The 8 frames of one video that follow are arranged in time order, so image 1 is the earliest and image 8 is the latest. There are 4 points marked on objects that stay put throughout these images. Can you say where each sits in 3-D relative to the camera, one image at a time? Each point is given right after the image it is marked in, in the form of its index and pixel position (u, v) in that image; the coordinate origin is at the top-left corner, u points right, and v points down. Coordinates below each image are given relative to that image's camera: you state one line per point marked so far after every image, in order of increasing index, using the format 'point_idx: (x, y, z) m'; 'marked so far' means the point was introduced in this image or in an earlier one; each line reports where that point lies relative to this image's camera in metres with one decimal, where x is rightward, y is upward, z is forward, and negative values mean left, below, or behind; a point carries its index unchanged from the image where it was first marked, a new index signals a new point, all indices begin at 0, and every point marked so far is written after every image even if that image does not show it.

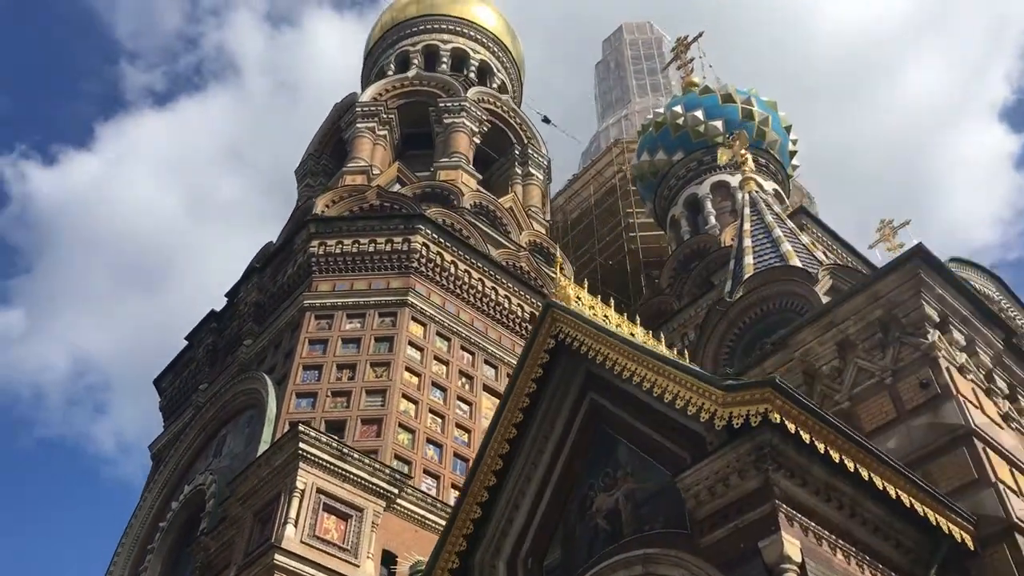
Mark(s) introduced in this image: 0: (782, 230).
0: (+3.1, +0.7, +11.7) m
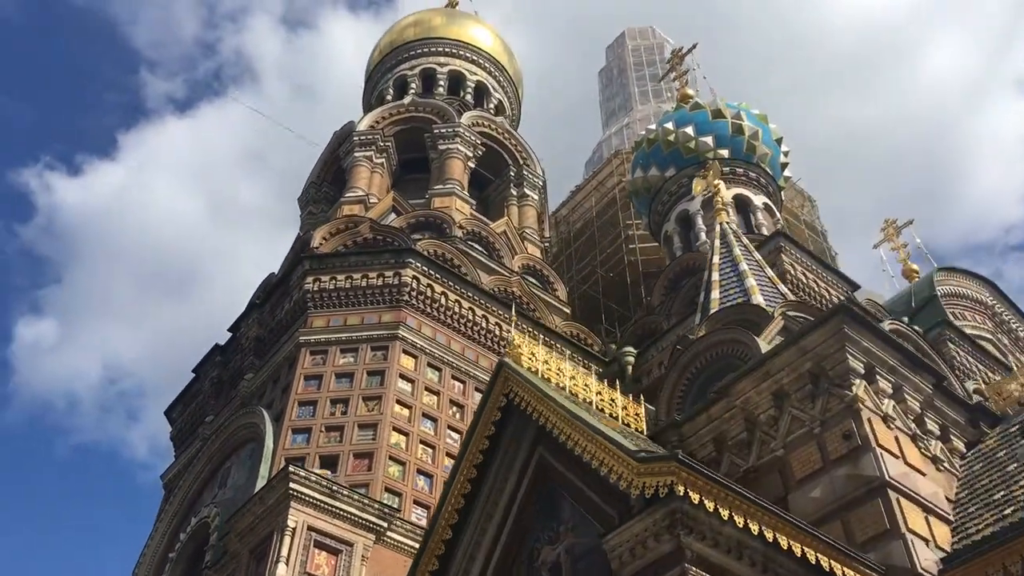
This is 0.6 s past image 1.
0: (+2.9, +0.3, +12.1) m
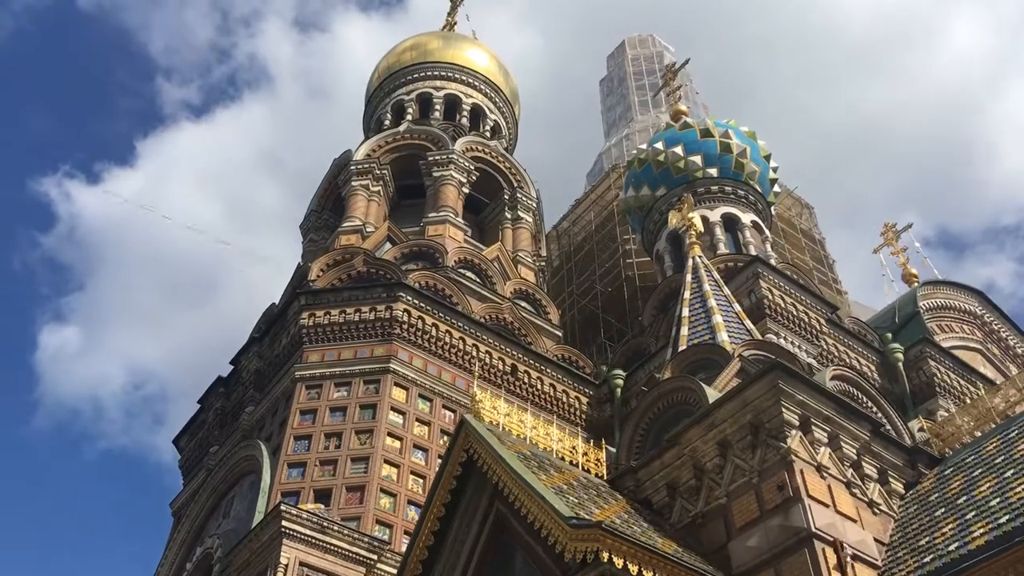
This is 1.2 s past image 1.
0: (+2.6, -0.1, +12.6) m
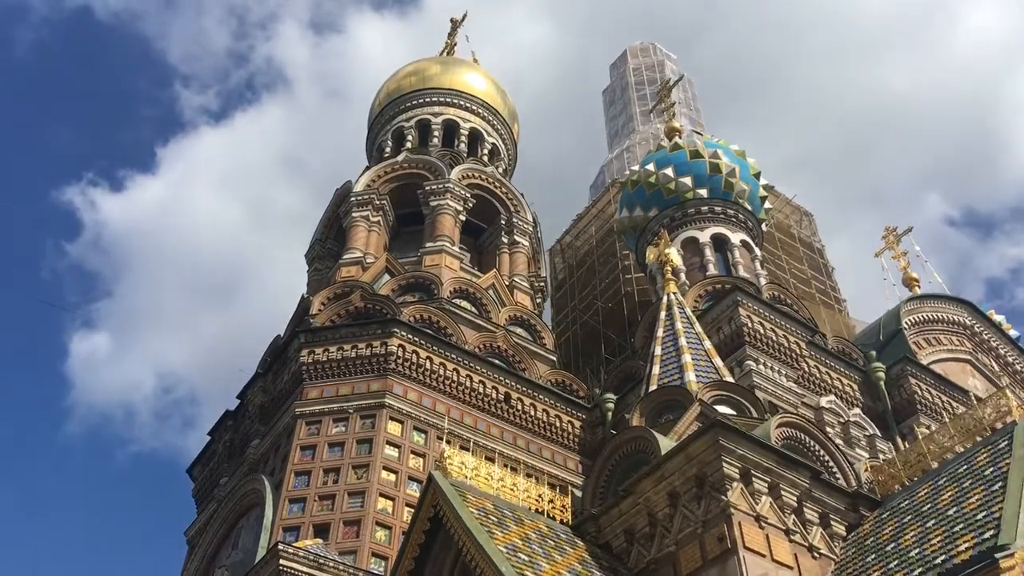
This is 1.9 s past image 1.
0: (+2.3, -0.6, +13.2) m
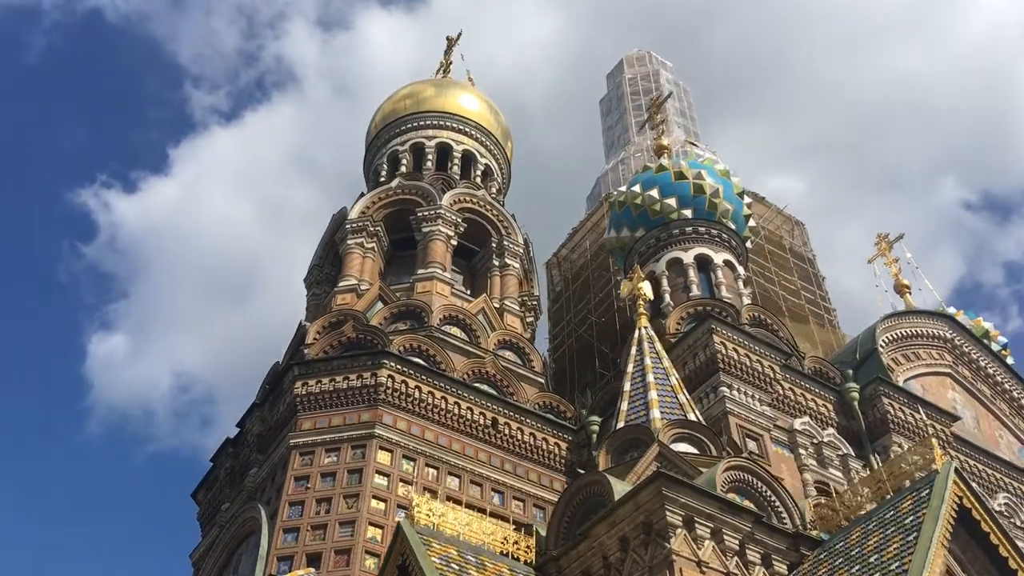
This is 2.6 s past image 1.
0: (+2.0, -1.1, +13.9) m
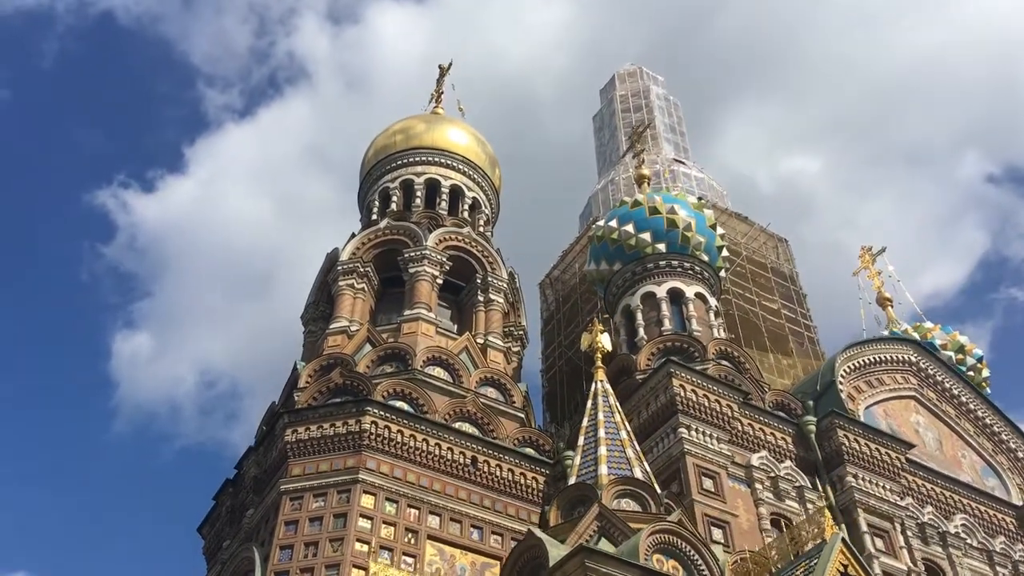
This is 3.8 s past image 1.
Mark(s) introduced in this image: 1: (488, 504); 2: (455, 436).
0: (+1.4, -2.0, +15.1) m
1: (-0.5, -4.2, +19.4) m
2: (-1.1, -2.9, +19.8) m
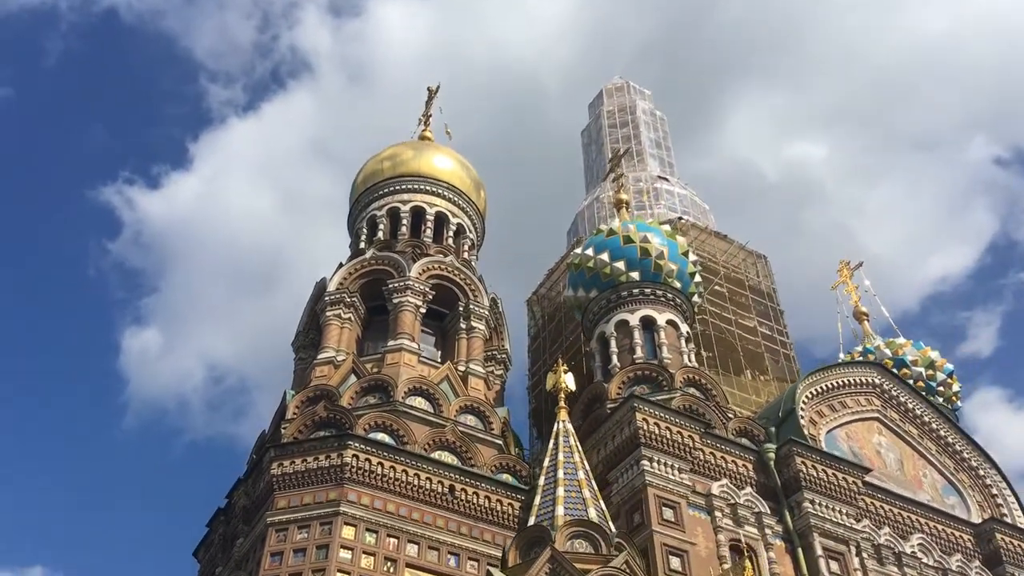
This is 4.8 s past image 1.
0: (+0.9, -2.8, +16.1) m
1: (-1.0, -4.9, +20.5) m
2: (-1.6, -3.7, +20.9) m
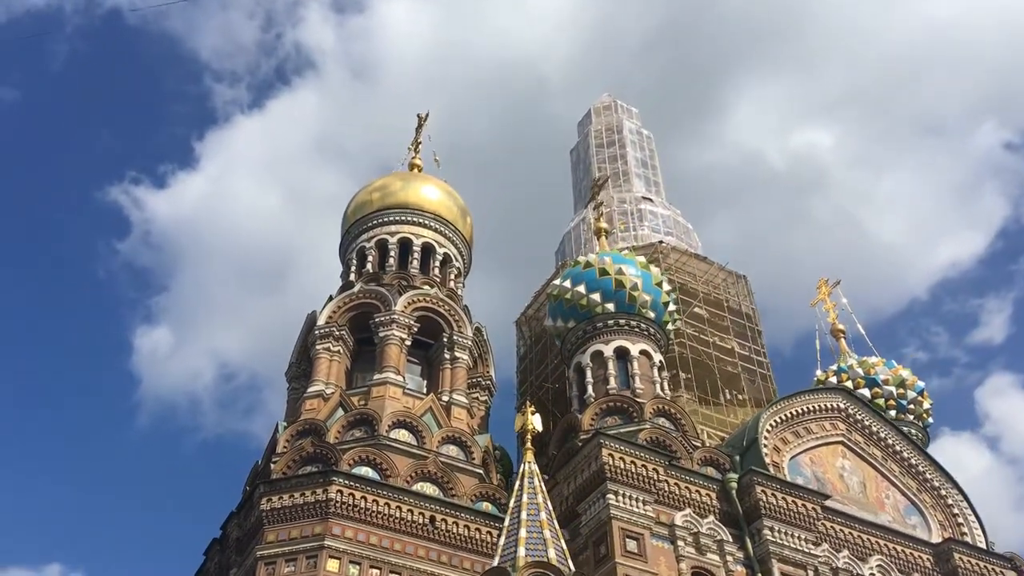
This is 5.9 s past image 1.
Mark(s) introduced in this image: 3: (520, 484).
0: (+0.3, -3.7, +17.3) m
1: (-1.5, -5.8, +21.7) m
2: (-2.1, -4.6, +22.1) m
3: (+0.1, -3.5, +17.9) m
